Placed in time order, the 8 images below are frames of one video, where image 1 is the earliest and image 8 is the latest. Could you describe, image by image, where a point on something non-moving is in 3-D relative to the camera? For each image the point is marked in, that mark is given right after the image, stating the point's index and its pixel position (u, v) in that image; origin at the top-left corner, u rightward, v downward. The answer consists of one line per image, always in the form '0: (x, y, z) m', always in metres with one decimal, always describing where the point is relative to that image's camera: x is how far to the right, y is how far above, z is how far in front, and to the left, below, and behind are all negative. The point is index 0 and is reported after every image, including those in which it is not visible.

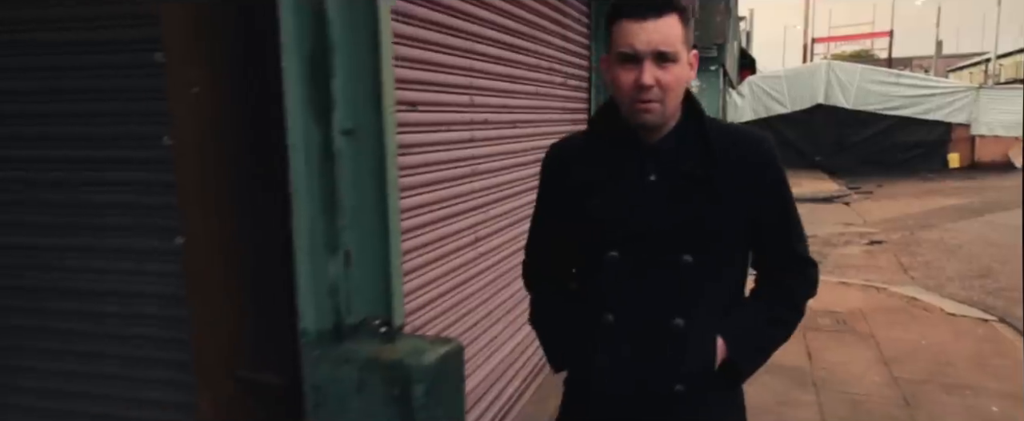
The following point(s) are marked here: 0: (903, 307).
0: (+3.6, -0.9, +6.2) m
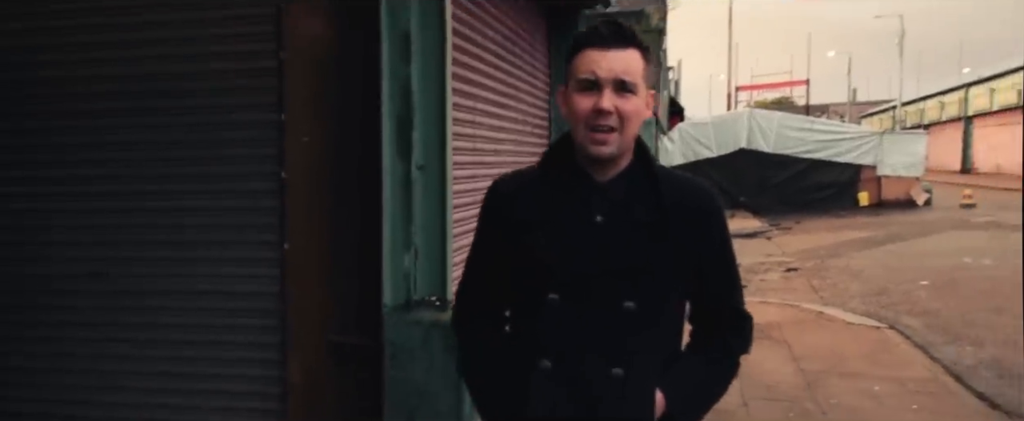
0: (+3.3, -1.2, +7.3) m
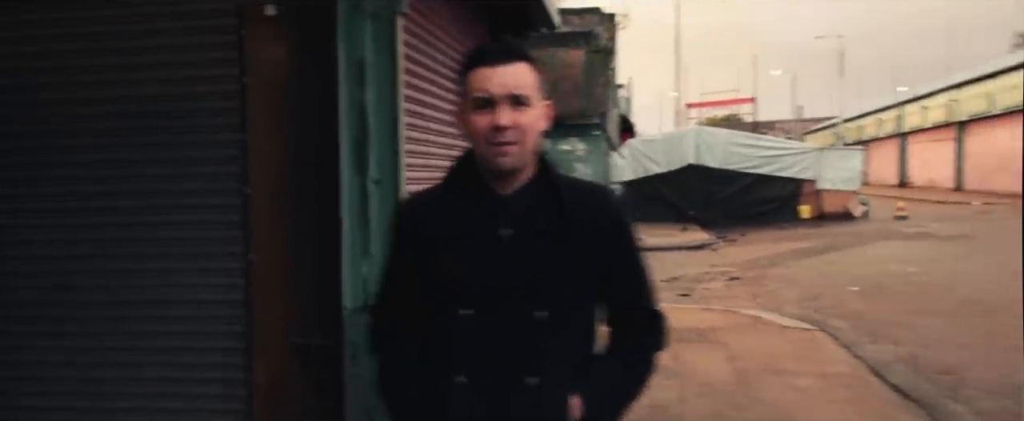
0: (+2.7, -1.3, +7.8) m
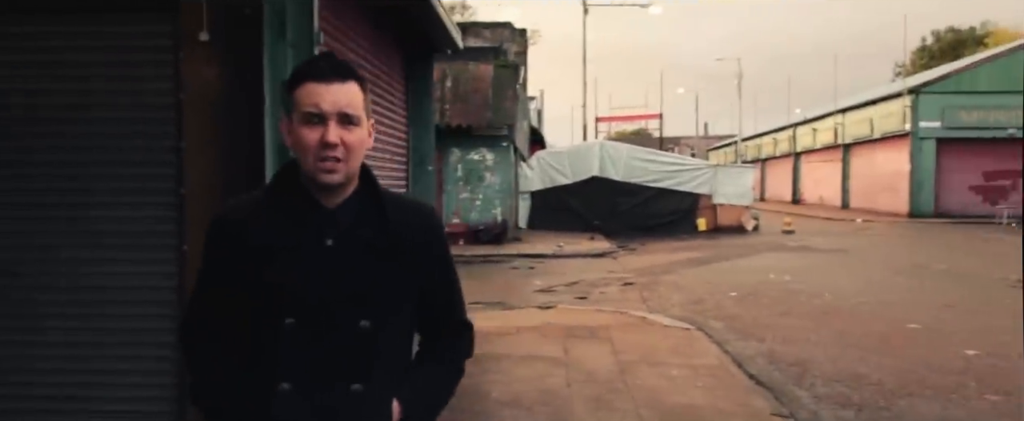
0: (+1.6, -1.4, +8.5) m
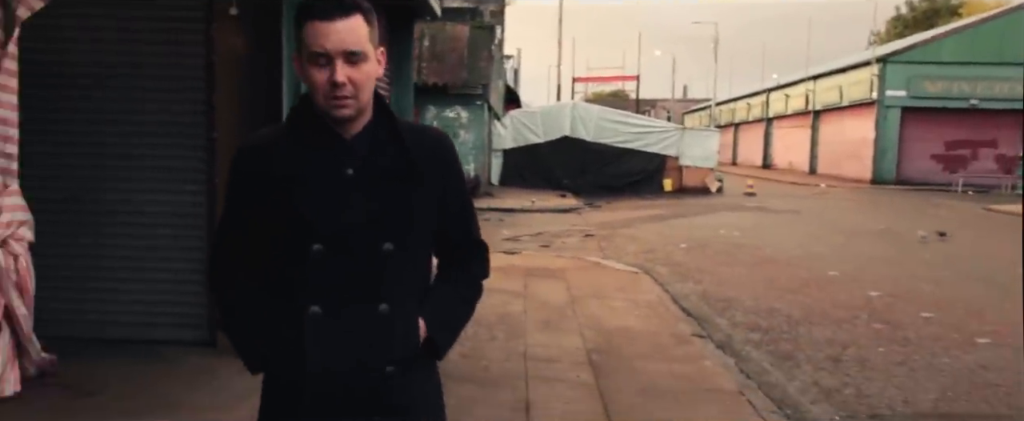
0: (+1.1, -0.8, +9.6) m
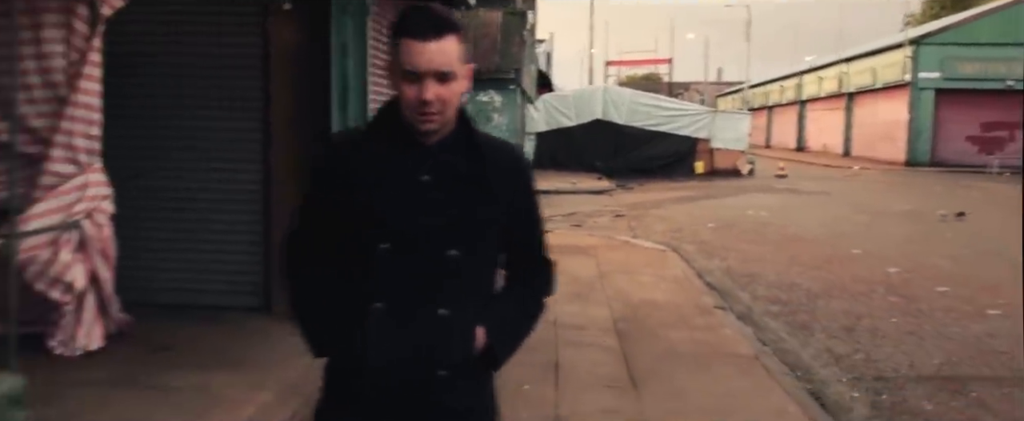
0: (+1.6, -0.5, +10.0) m
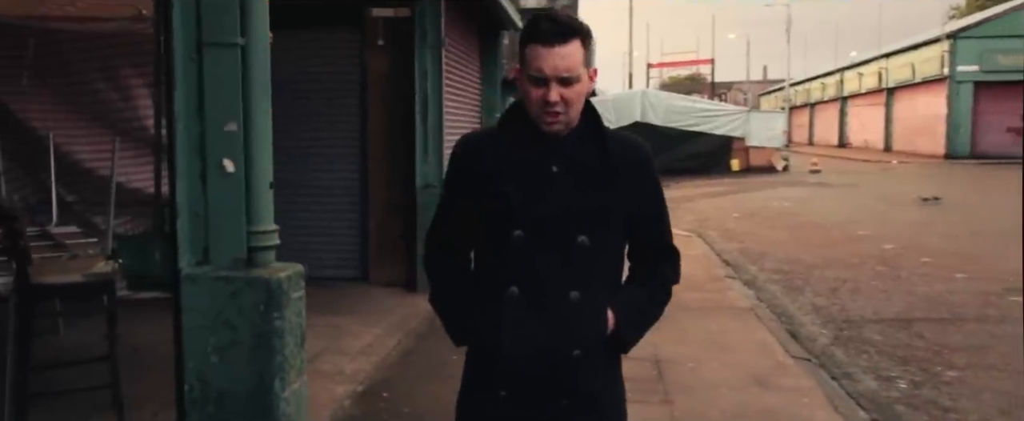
0: (+2.3, -0.3, +11.4) m
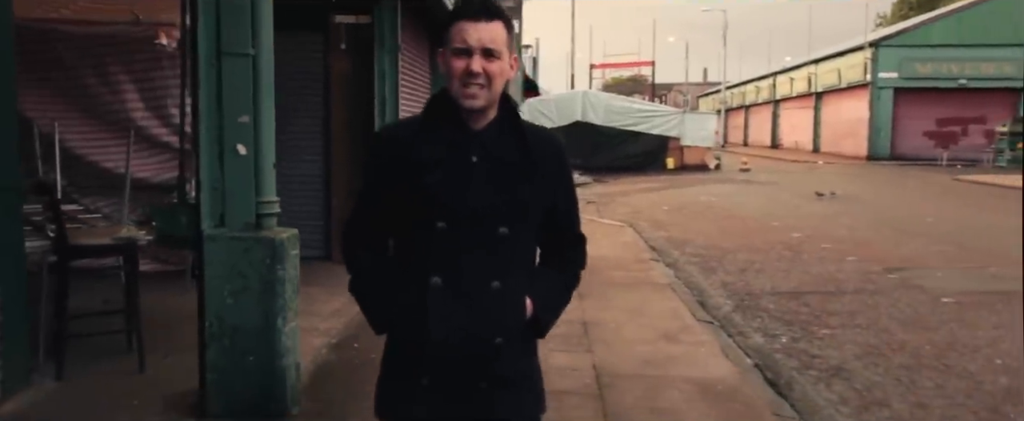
0: (+1.4, -0.2, +12.3) m
